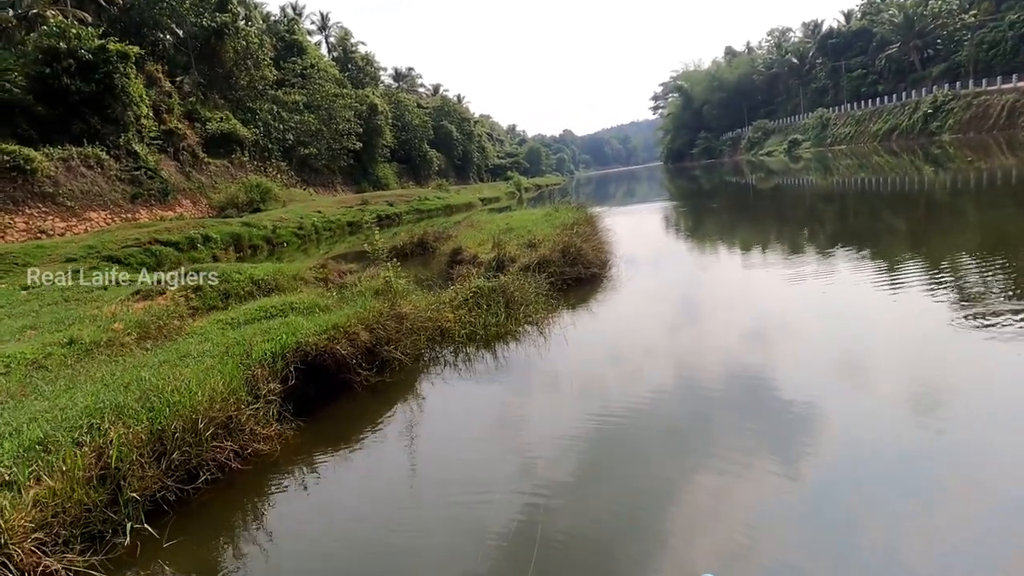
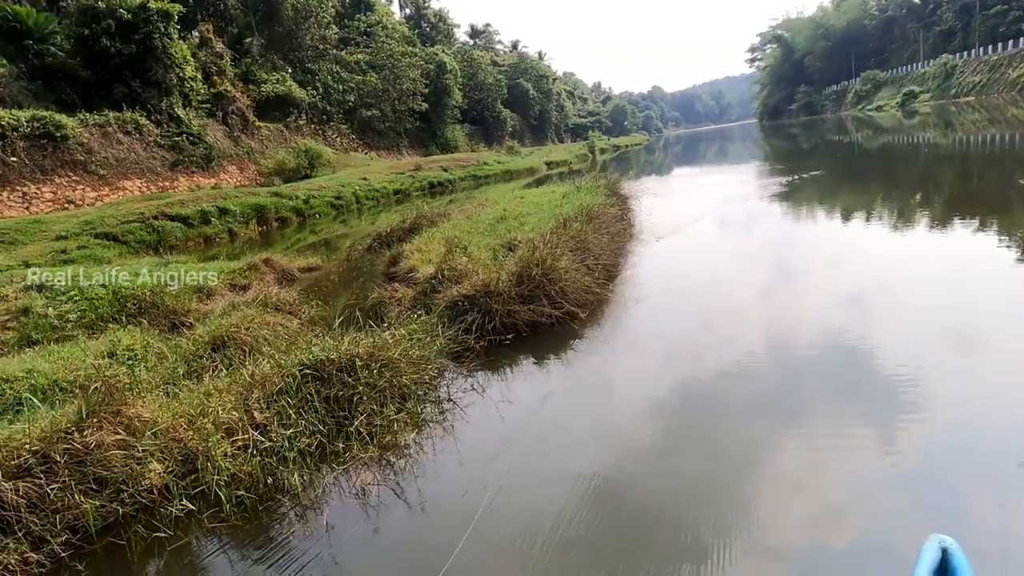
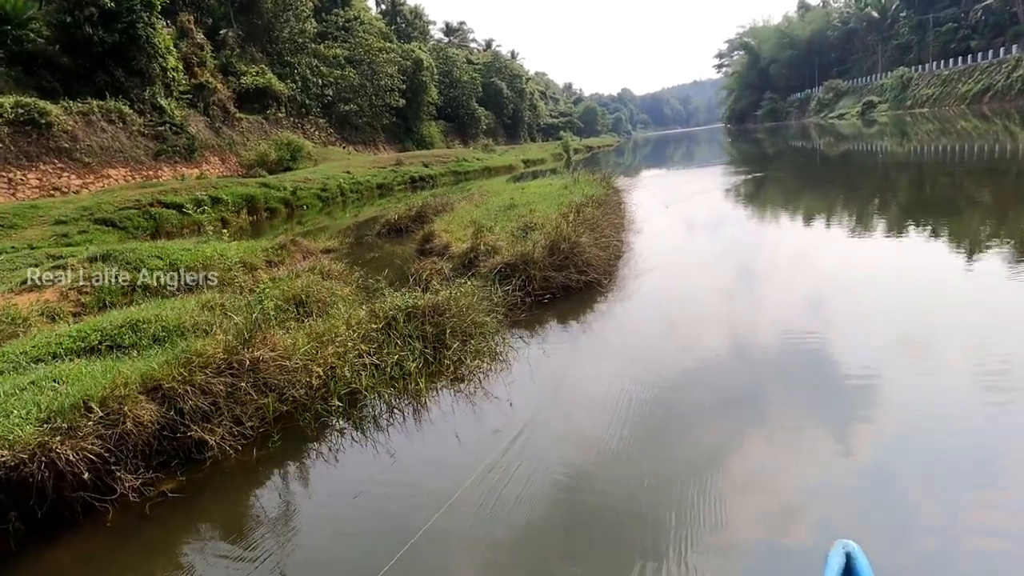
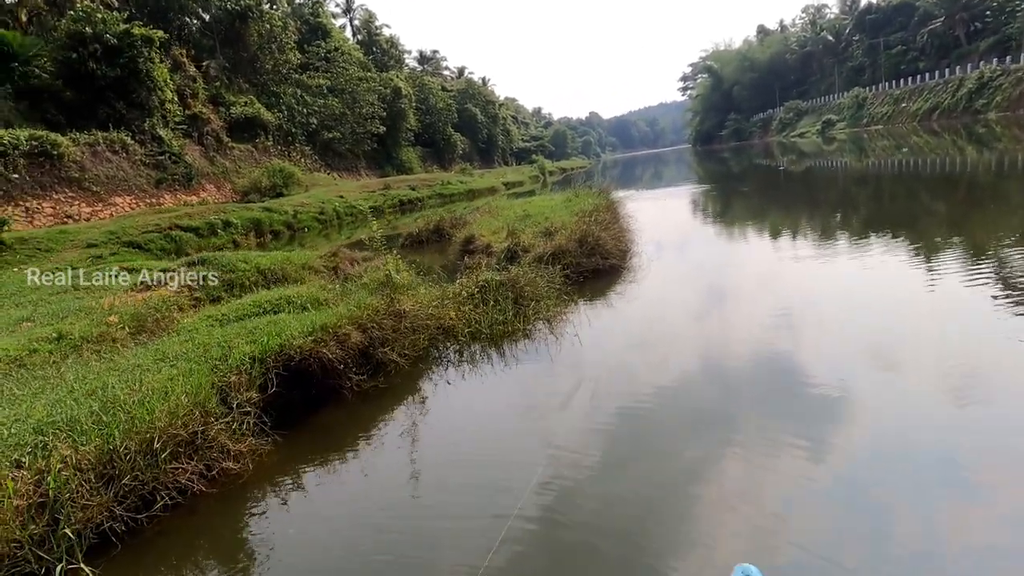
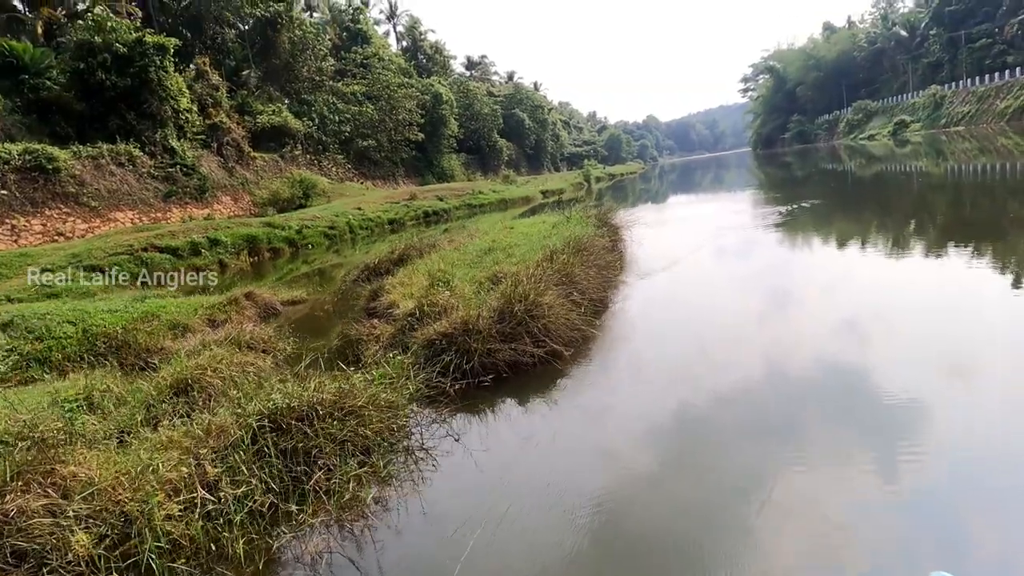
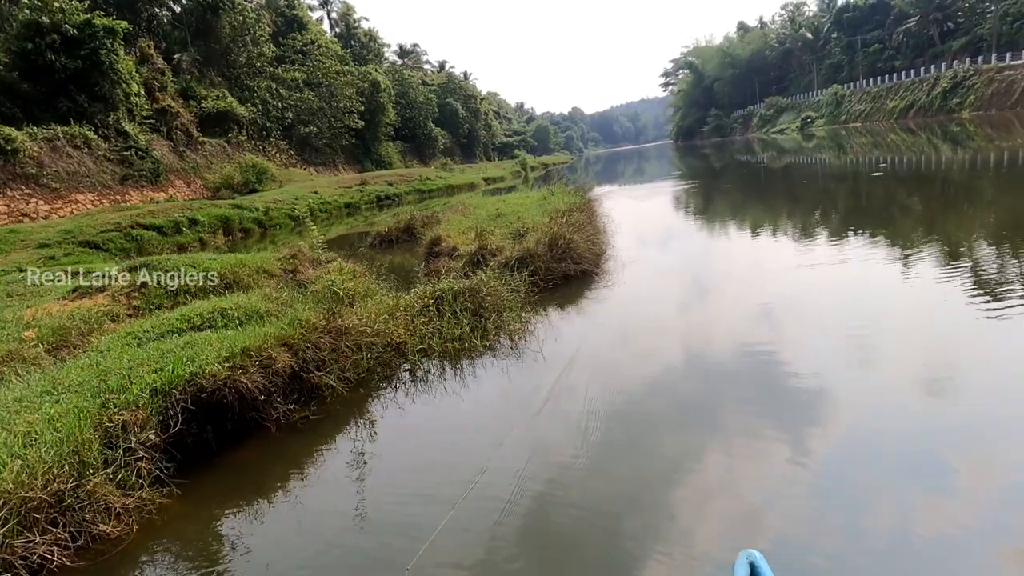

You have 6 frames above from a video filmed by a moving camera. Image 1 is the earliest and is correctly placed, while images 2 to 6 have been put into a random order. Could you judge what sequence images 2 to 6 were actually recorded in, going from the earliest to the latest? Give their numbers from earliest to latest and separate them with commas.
4, 6, 3, 2, 5
